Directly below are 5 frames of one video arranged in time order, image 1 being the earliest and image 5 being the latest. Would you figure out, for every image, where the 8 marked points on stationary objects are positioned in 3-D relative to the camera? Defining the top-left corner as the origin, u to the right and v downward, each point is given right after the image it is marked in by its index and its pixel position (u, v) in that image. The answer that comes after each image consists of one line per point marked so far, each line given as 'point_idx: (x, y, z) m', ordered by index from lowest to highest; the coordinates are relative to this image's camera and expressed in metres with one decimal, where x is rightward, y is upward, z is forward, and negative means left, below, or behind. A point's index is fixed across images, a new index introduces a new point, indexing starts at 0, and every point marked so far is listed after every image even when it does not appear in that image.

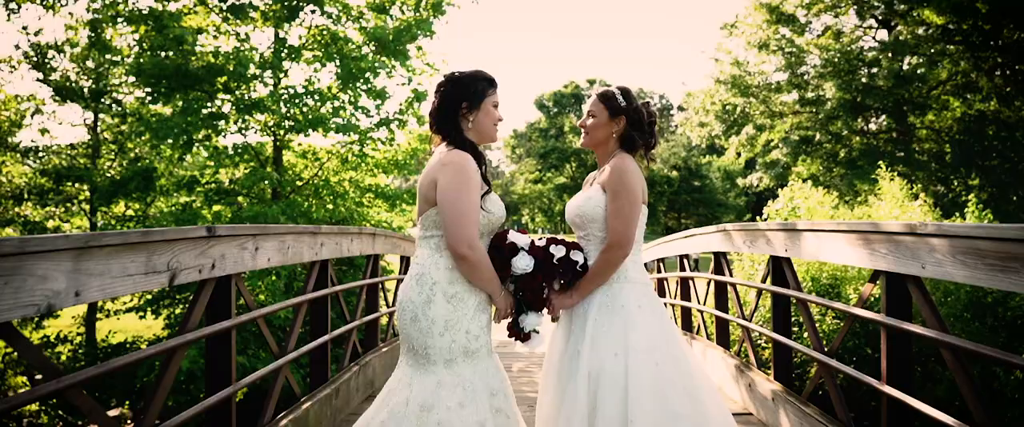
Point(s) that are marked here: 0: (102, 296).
0: (-1.4, -0.3, +2.1) m
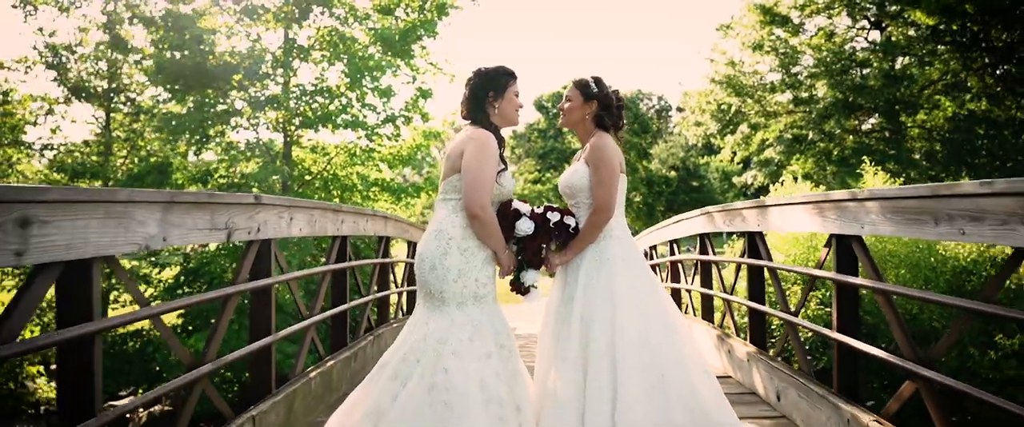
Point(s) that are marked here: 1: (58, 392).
0: (-1.4, -0.1, +2.5) m
1: (-1.5, -0.6, +2.1) m
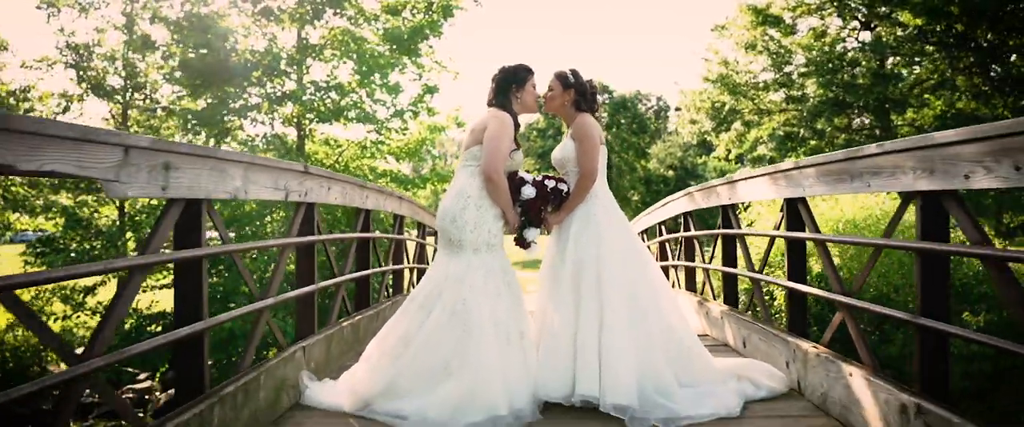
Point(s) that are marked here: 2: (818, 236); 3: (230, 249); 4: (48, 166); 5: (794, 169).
0: (-1.3, +0.1, +3.2) m
1: (-1.5, -0.4, +2.7) m
2: (+1.8, -0.1, +3.6) m
3: (-1.4, -0.2, +3.0) m
4: (-1.4, +0.1, +1.8) m
5: (+1.7, +0.3, +3.8) m
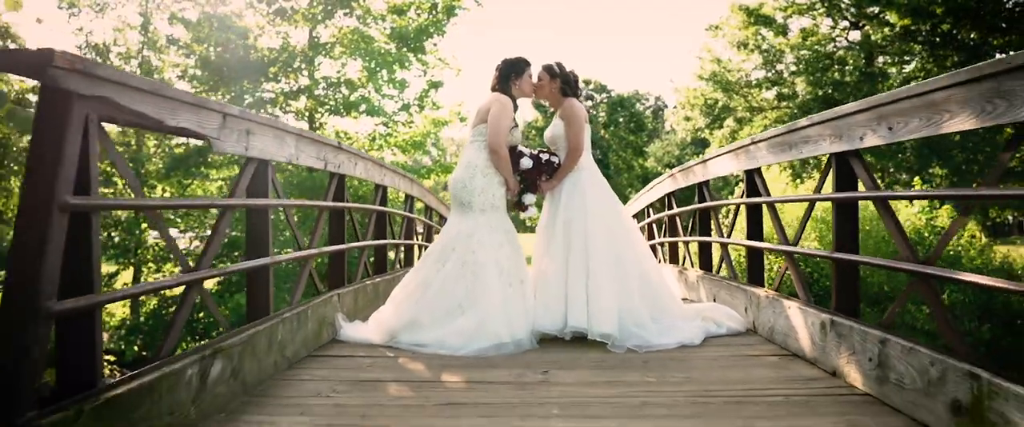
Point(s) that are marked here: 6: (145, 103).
0: (-1.3, +0.3, +3.9) m
1: (-1.5, -0.2, +3.4) m
2: (+1.8, +0.1, +4.4) m
3: (-1.4, +0.1, +3.7) m
4: (-1.4, +0.4, +2.6) m
5: (+1.8, +0.5, +4.5) m
6: (-1.4, +0.4, +2.3) m
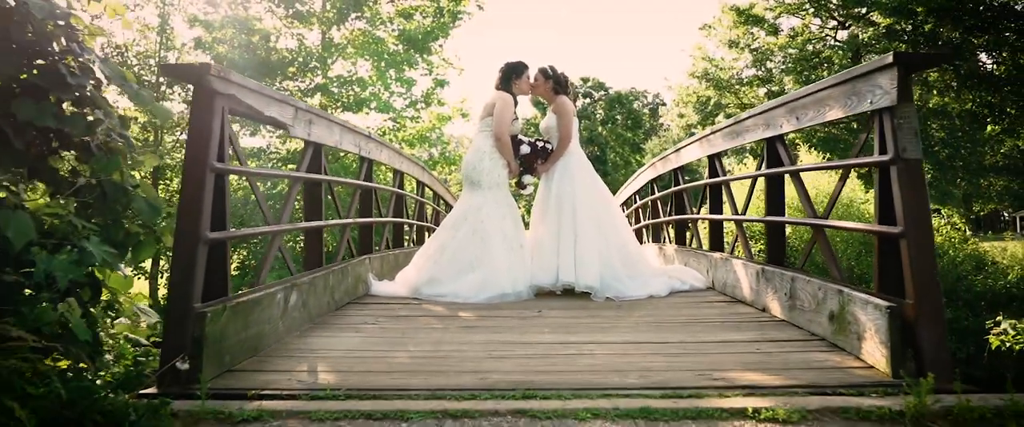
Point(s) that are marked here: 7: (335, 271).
0: (-1.3, +0.5, +4.8) m
1: (-1.5, 0.0, +4.4) m
2: (+1.8, +0.3, +5.3) m
3: (-1.4, +0.2, +4.6) m
4: (-1.4, +0.6, +3.5) m
5: (+1.8, +0.7, +5.4) m
6: (-1.4, +0.6, +3.2) m
7: (-1.3, -0.4, +4.5) m
